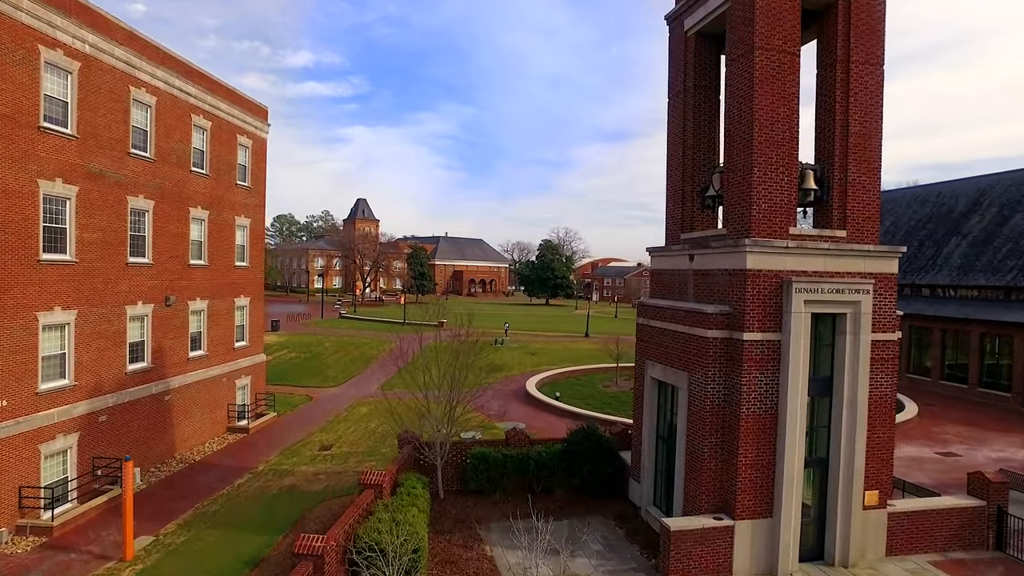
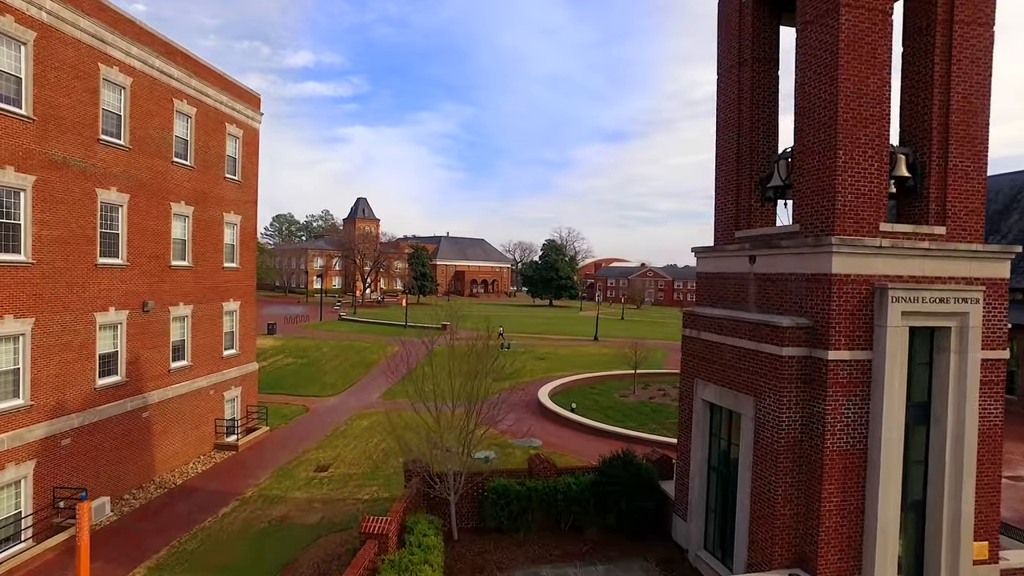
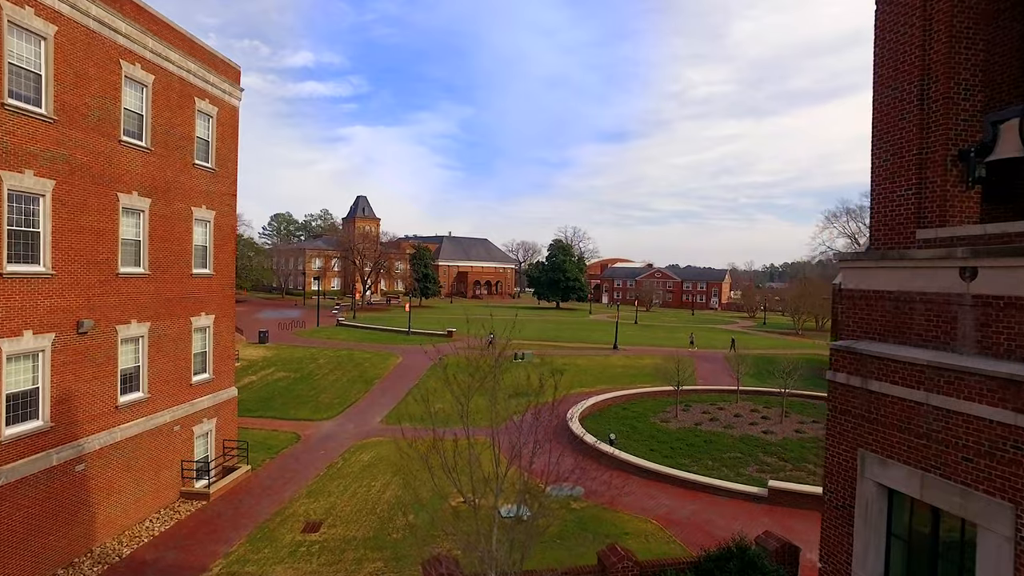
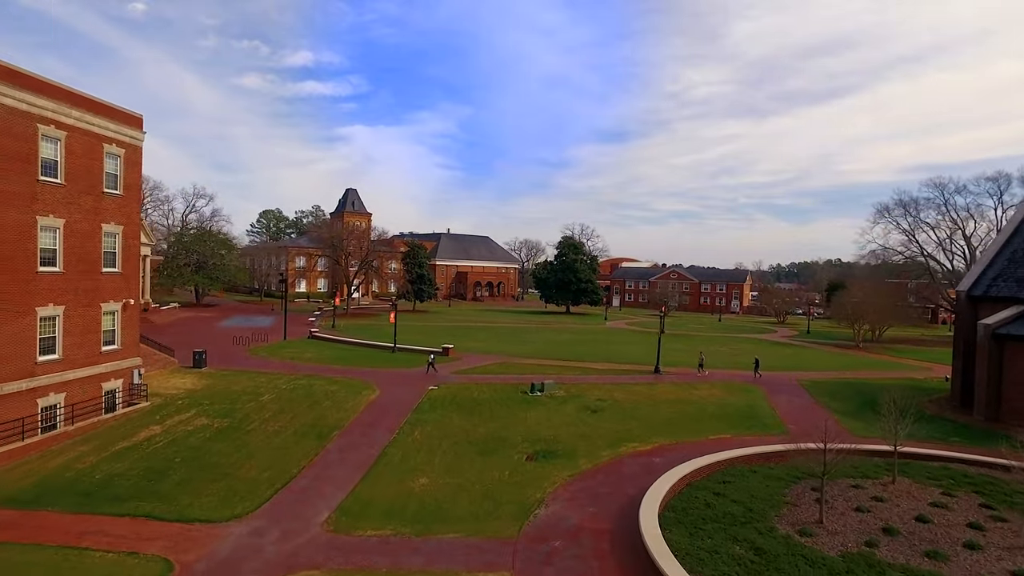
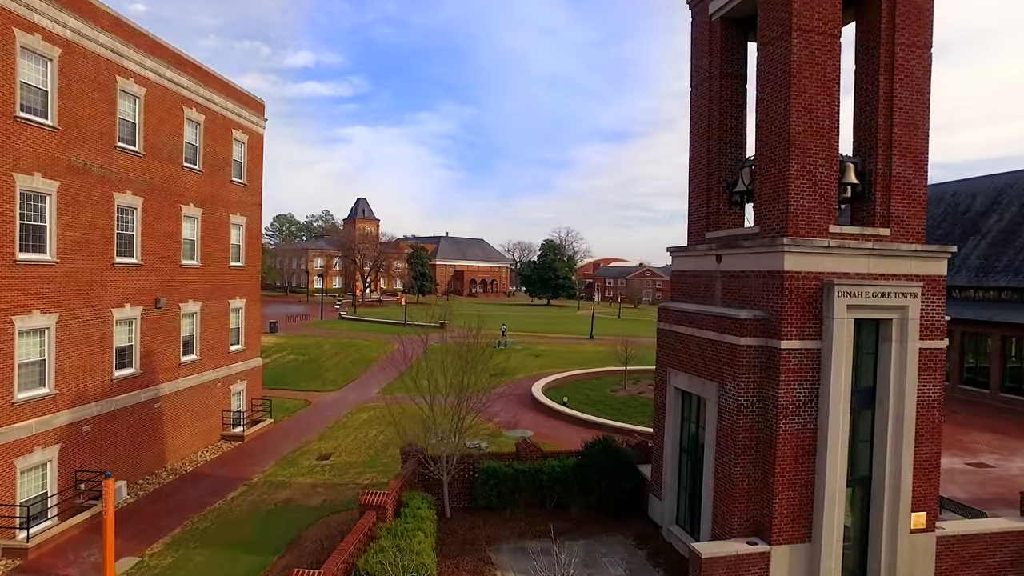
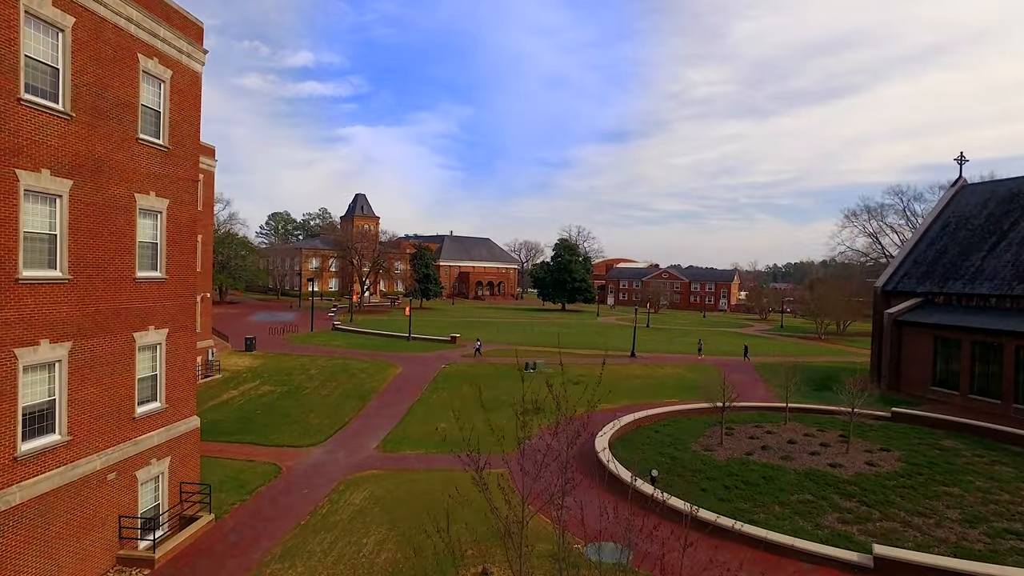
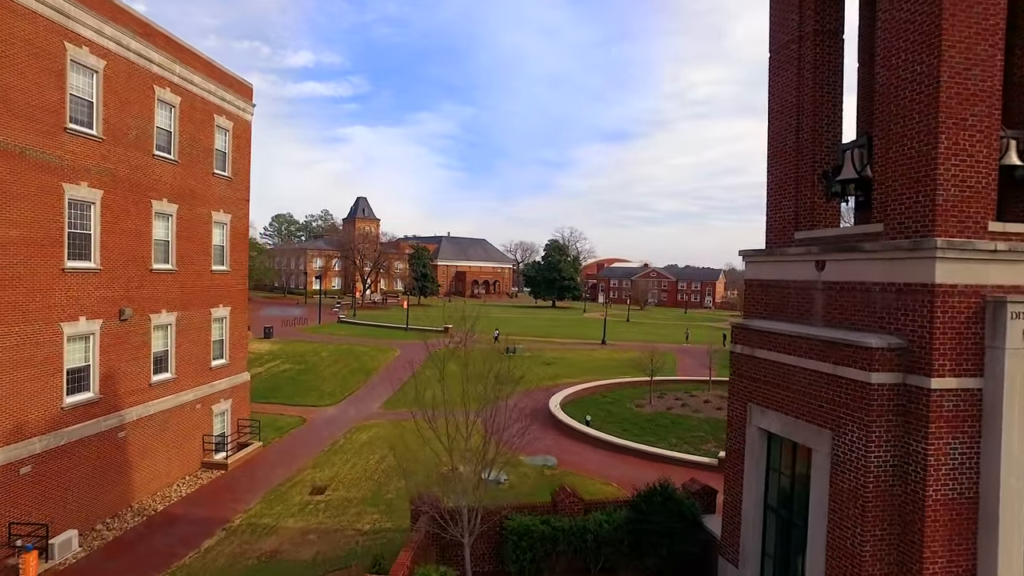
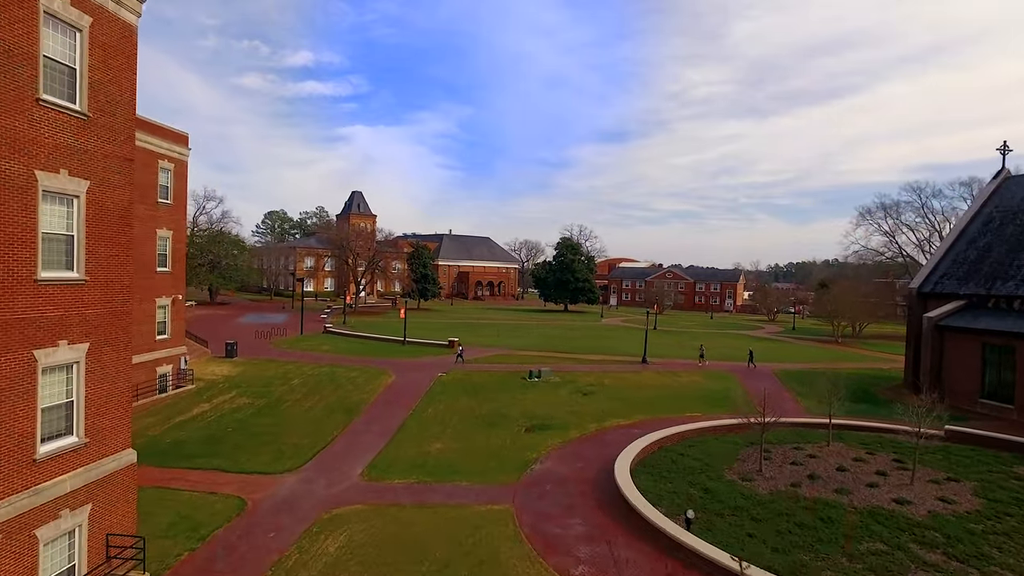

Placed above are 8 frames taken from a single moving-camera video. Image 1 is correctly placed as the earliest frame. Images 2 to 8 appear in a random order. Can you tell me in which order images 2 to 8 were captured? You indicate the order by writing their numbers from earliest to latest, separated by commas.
5, 2, 7, 3, 6, 8, 4
